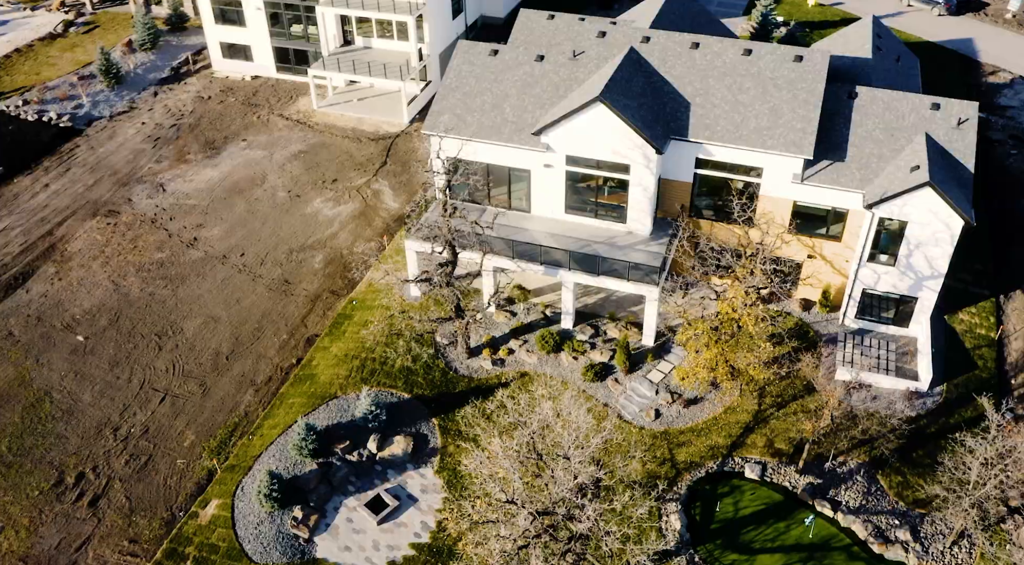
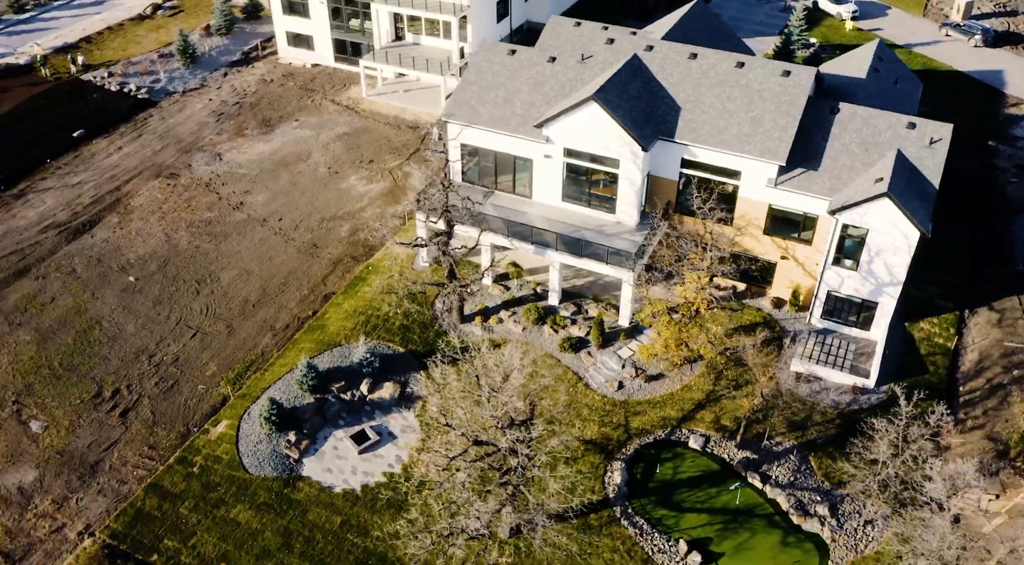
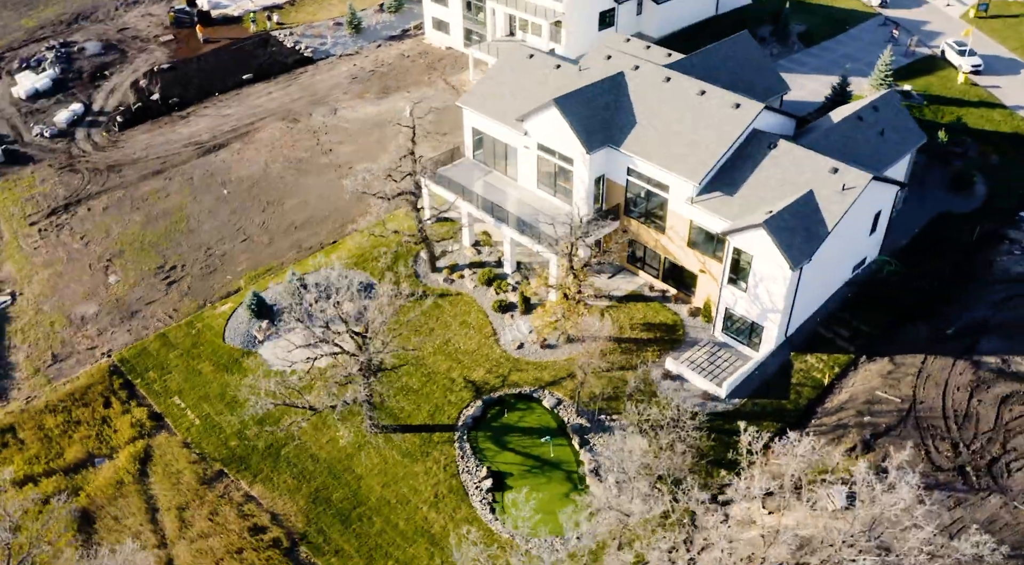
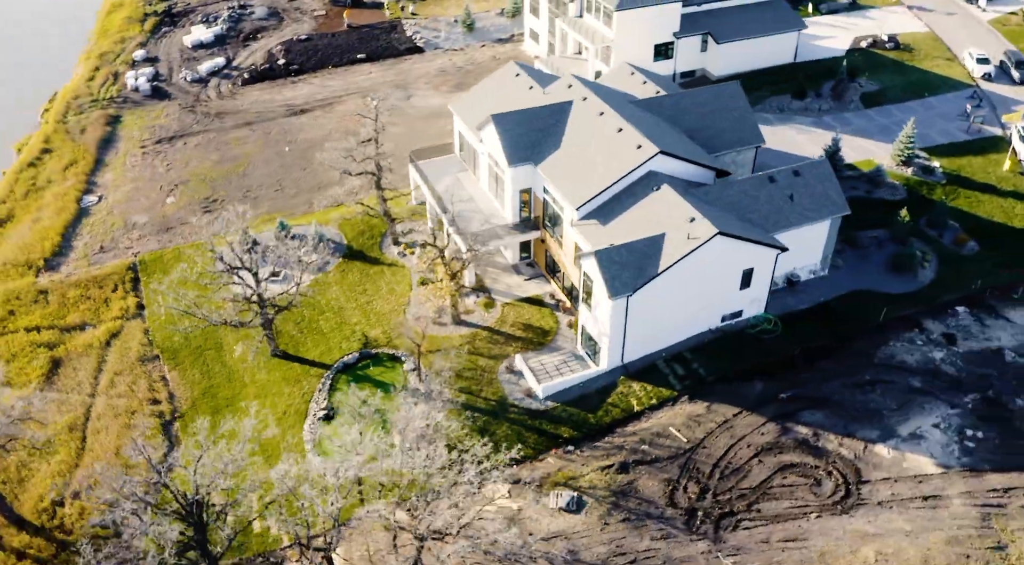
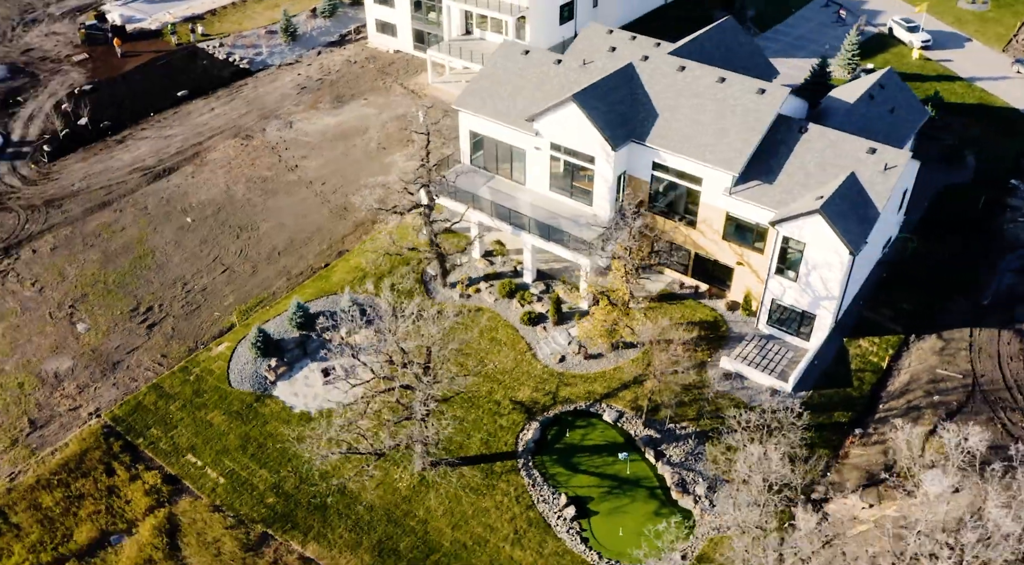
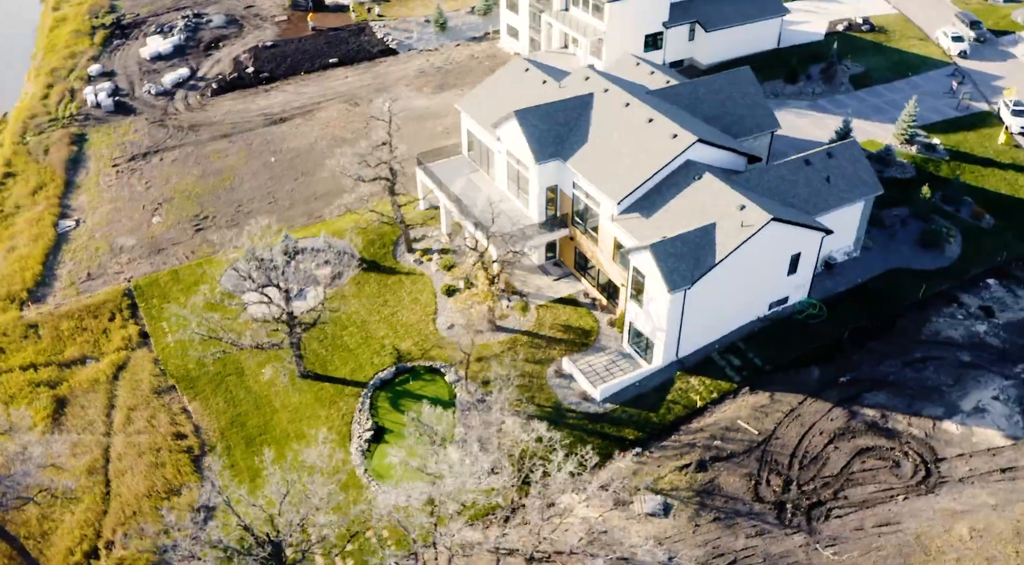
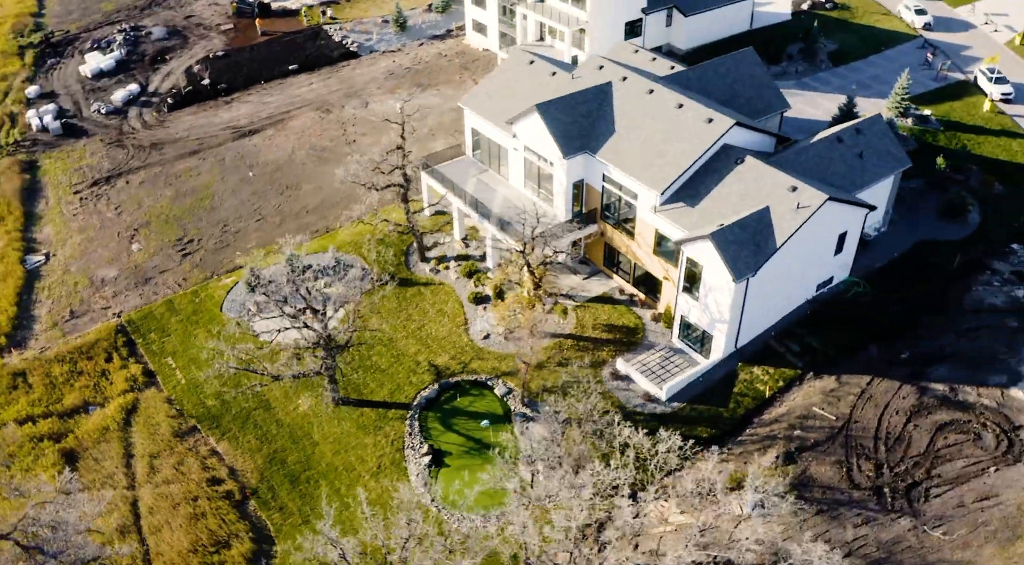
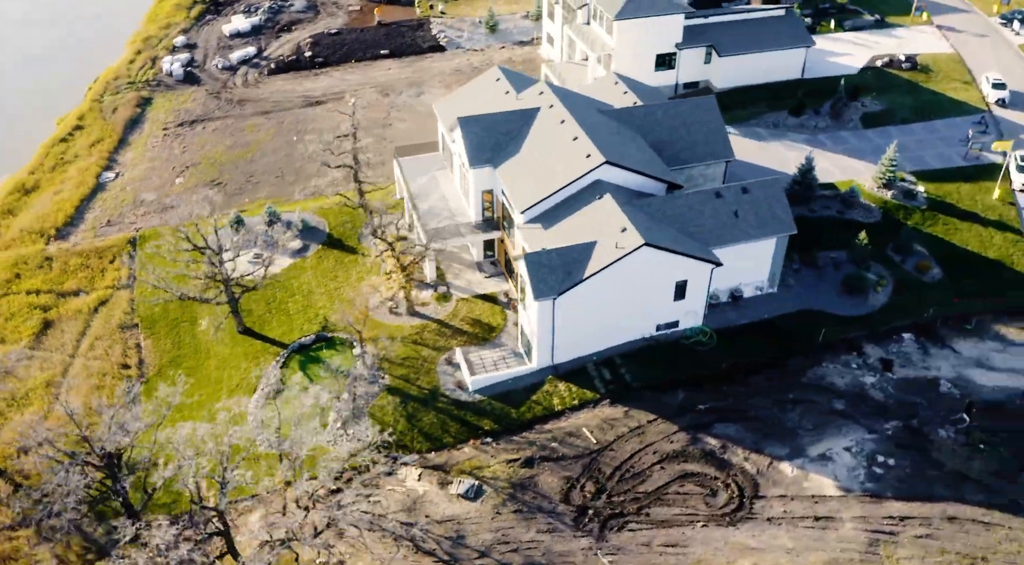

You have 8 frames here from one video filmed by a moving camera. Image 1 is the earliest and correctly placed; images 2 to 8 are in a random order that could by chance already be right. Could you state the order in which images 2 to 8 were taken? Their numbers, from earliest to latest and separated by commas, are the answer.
2, 5, 3, 7, 6, 4, 8
